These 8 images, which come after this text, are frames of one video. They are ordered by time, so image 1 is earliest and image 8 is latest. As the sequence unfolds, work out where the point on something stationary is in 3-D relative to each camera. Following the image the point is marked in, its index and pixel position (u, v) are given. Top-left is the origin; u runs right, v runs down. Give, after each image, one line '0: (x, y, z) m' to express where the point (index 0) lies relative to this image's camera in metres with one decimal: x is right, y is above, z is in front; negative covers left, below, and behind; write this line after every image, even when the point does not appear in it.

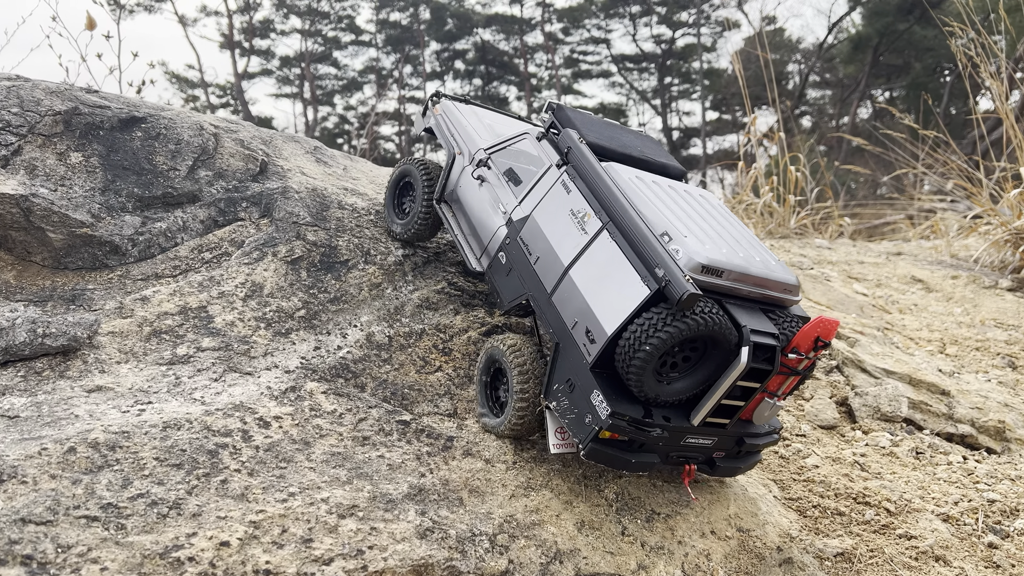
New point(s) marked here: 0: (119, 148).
0: (-2.7, +1.0, +5.7) m
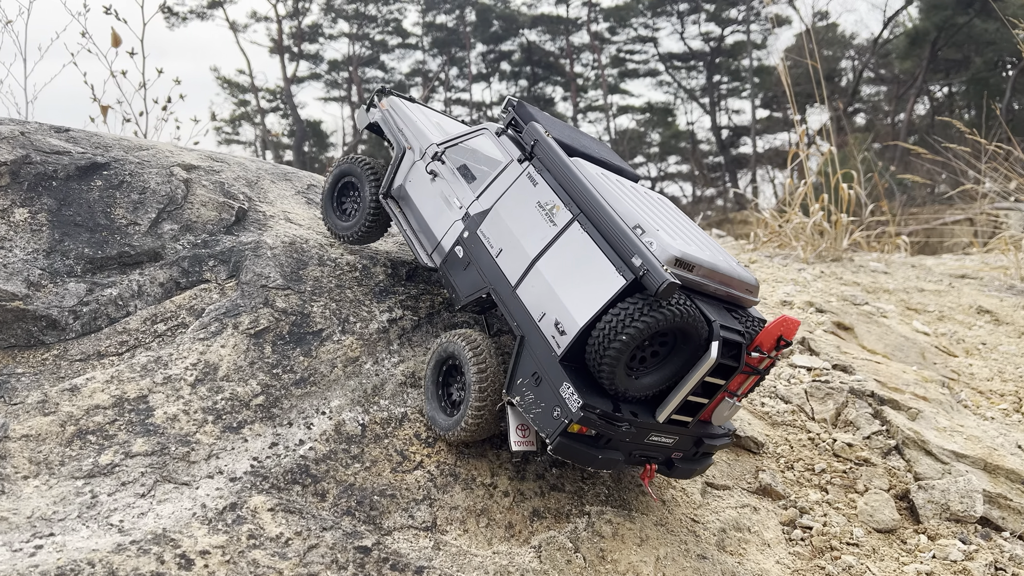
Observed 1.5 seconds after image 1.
0: (-2.7, +0.5, +5.1) m
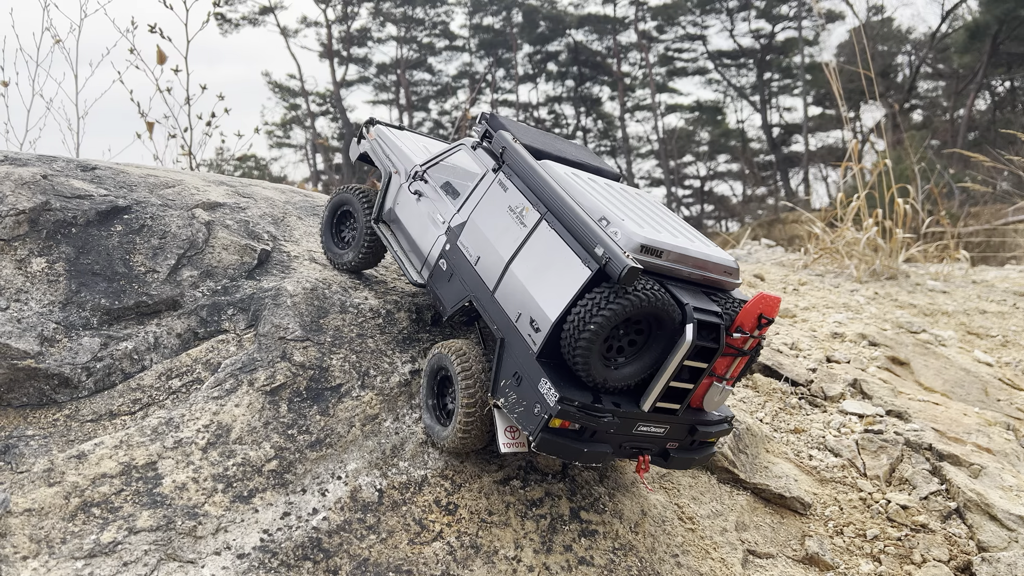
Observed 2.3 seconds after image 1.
0: (-2.5, +0.2, +5.0) m
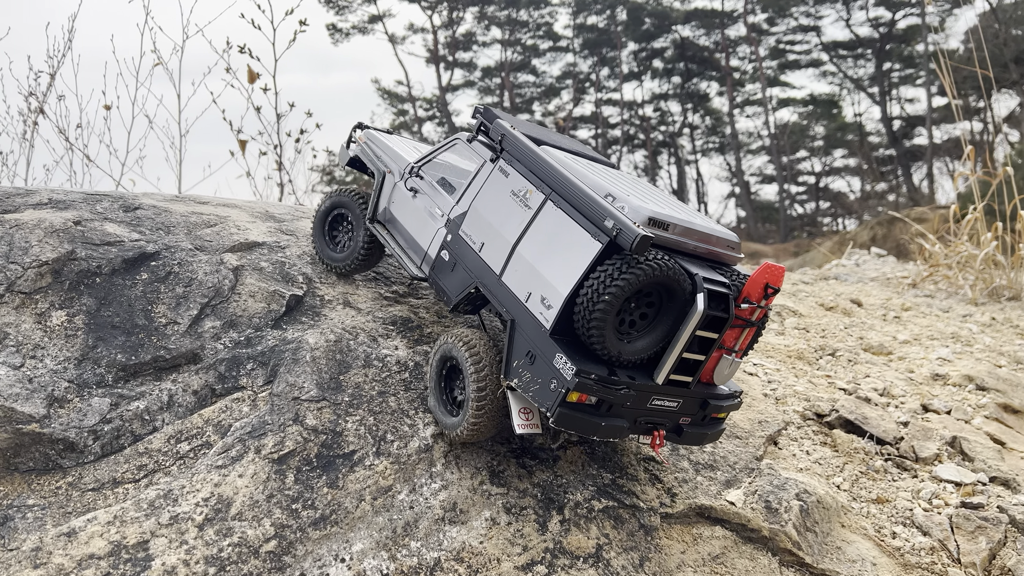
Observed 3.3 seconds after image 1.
0: (-2.3, -0.1, +4.8) m
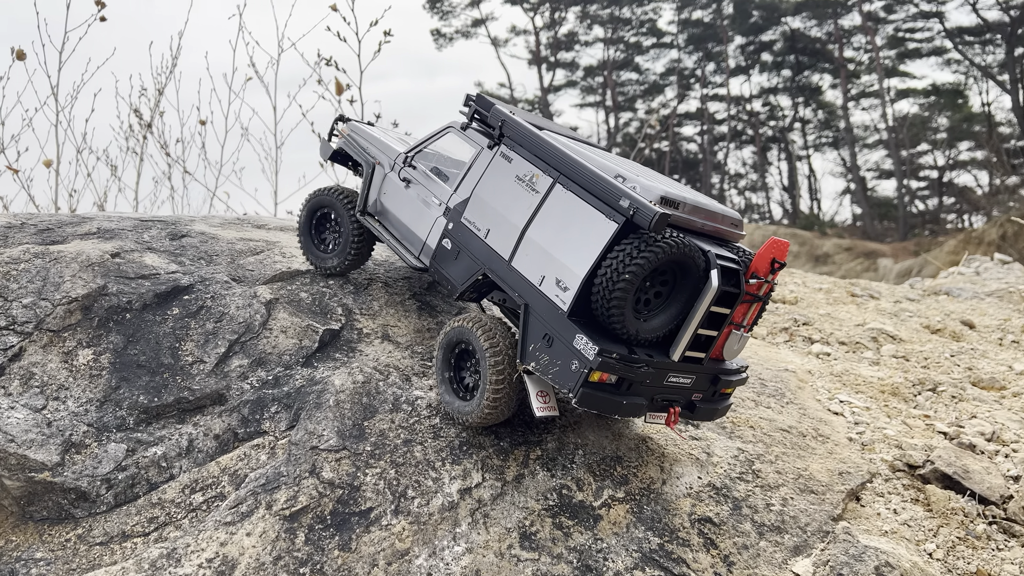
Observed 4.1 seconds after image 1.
0: (-2.1, -0.3, +4.7) m
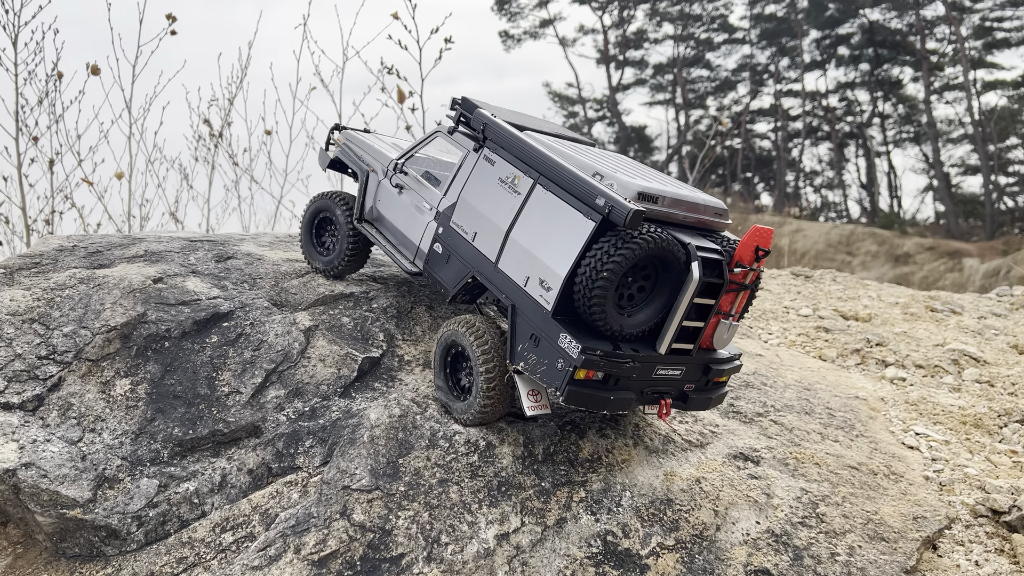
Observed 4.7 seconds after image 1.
0: (-1.8, -0.4, +4.6) m
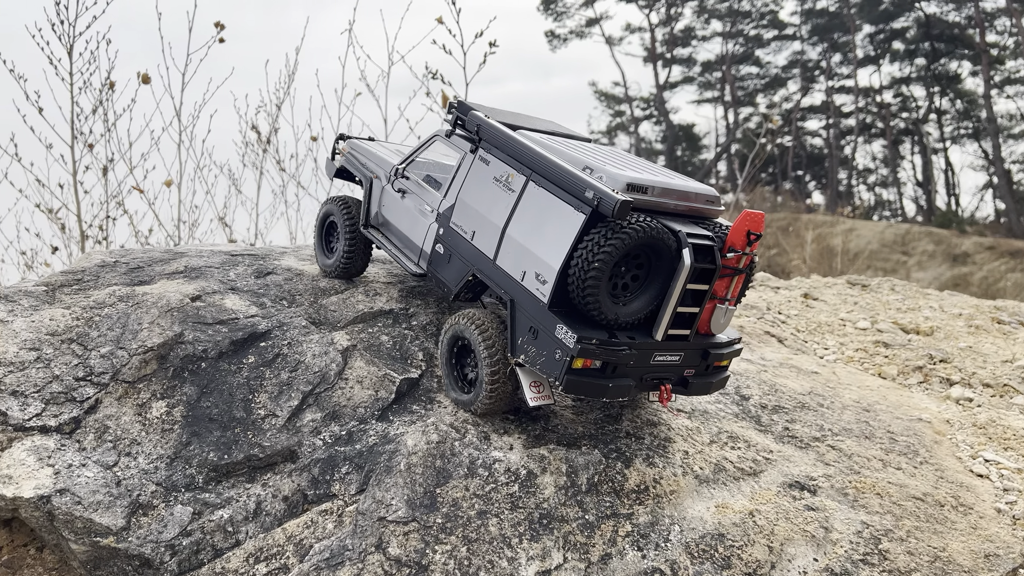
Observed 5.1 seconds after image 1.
0: (-1.6, -0.5, +4.5) m
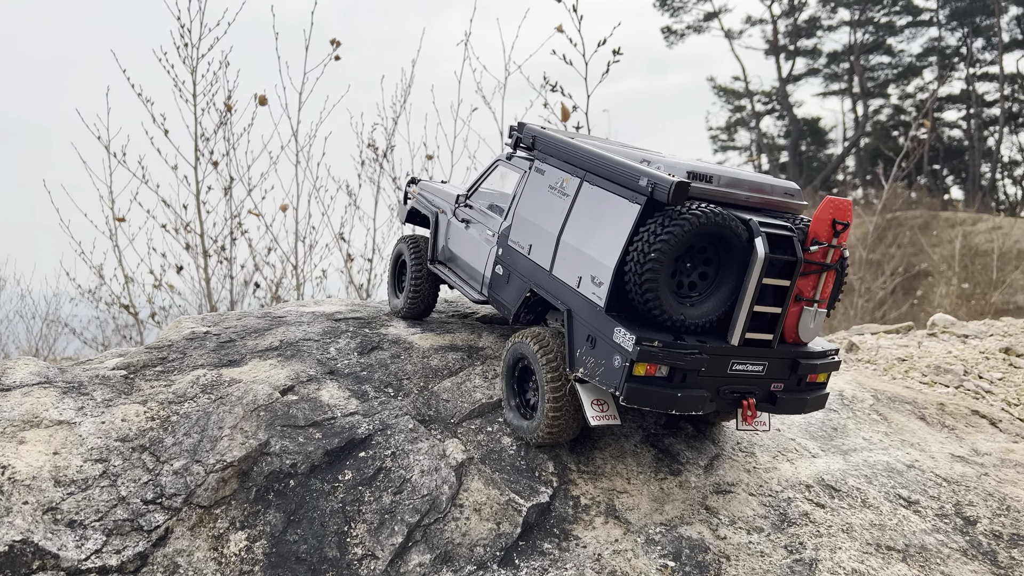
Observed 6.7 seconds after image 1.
0: (-0.9, -1.0, +3.7) m
